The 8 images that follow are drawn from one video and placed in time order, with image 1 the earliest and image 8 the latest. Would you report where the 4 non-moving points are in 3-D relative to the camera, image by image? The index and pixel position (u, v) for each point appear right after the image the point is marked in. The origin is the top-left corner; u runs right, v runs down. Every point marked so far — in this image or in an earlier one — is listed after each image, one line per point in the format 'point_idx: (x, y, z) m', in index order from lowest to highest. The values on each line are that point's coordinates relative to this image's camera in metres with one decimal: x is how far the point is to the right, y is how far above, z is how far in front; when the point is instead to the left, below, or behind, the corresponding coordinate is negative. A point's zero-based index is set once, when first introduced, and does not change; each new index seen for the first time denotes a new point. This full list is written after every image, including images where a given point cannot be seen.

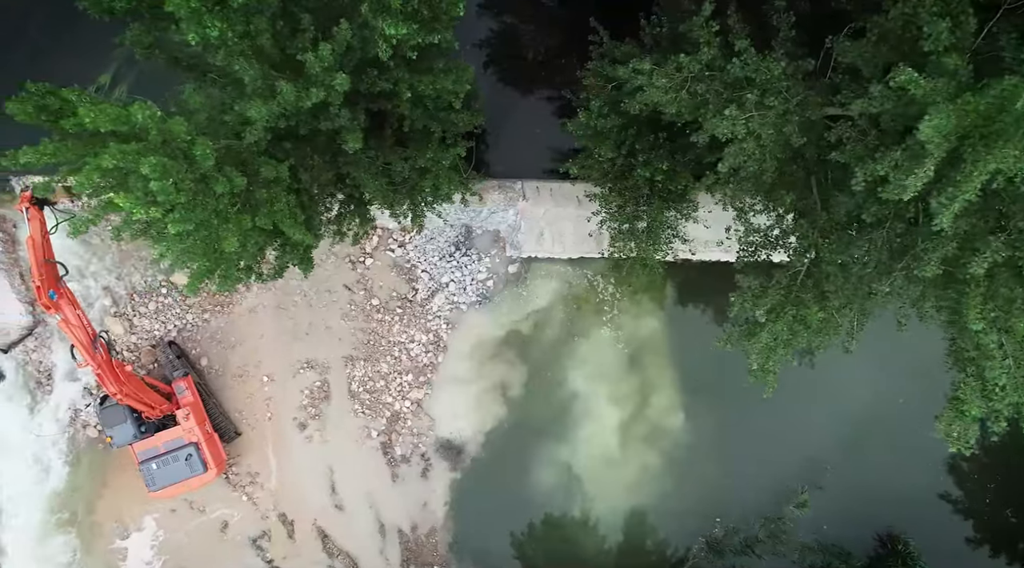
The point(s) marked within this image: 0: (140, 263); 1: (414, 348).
0: (-6.4, +0.4, +12.8) m
1: (-1.8, -1.2, +13.4) m
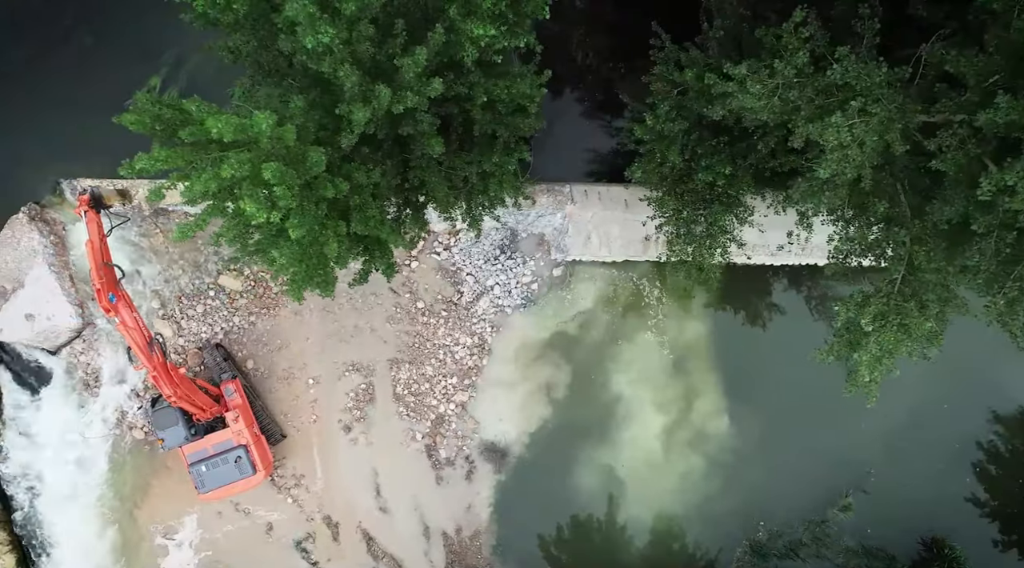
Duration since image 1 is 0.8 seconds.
0: (-5.6, +0.3, +12.9) m
1: (-1.0, -1.2, +13.4) m
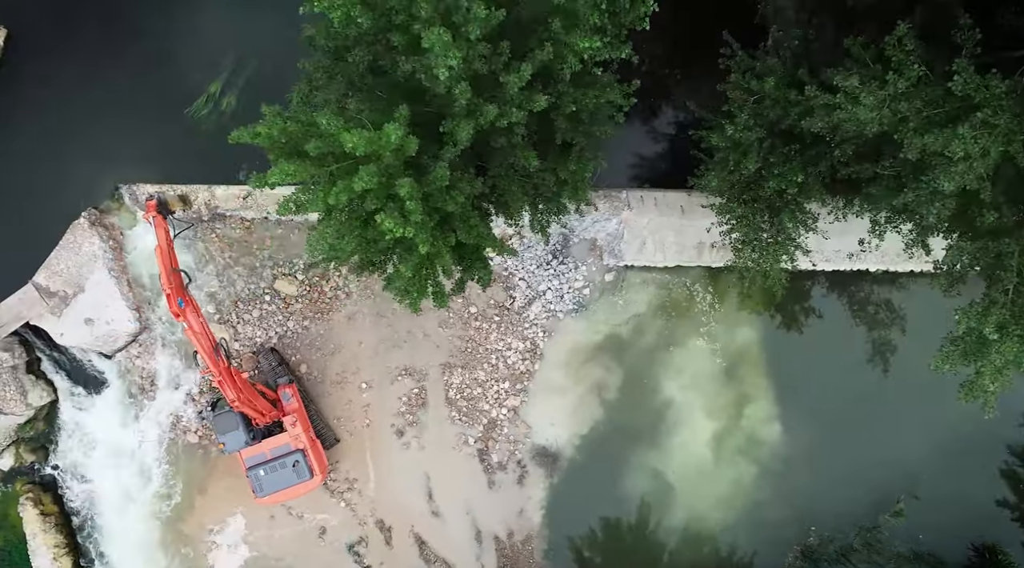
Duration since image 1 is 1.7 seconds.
0: (-4.7, +0.2, +13.0) m
1: (0.0, -1.3, +13.4) m
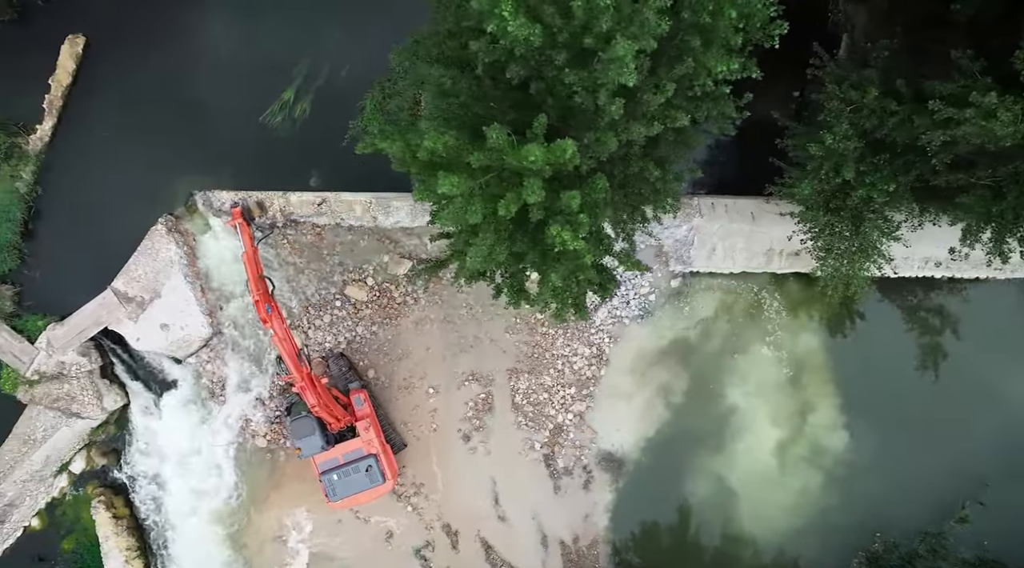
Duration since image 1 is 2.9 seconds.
0: (-3.5, +0.1, +13.1) m
1: (+1.2, -1.4, +13.5) m
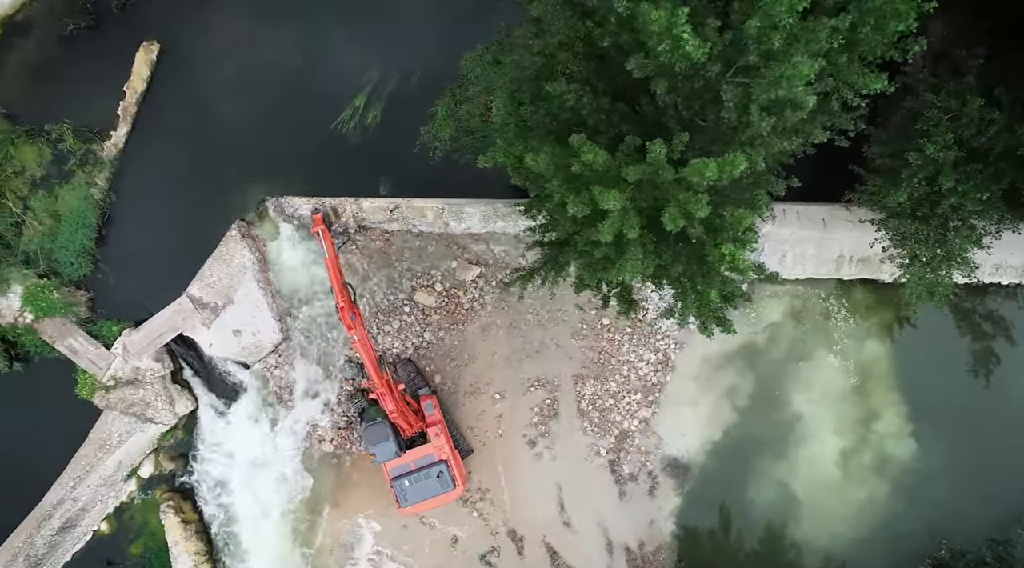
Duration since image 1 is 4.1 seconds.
0: (-2.3, 0.0, +13.1) m
1: (+2.4, -1.5, +13.5) m
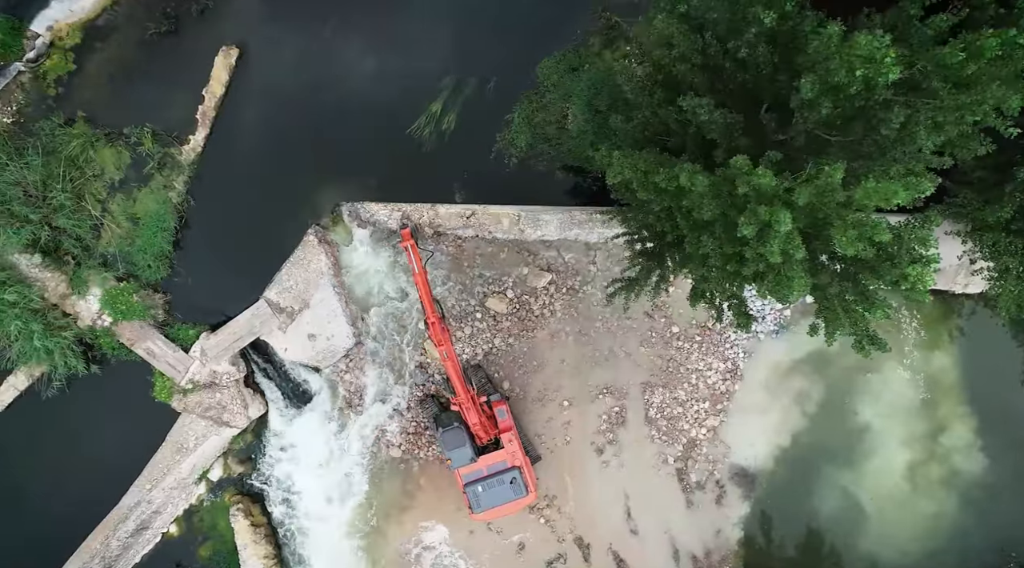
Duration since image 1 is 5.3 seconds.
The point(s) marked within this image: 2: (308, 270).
0: (-1.0, -0.1, +13.1) m
1: (+3.7, -1.7, +13.5) m
2: (-3.5, +0.2, +12.5) m
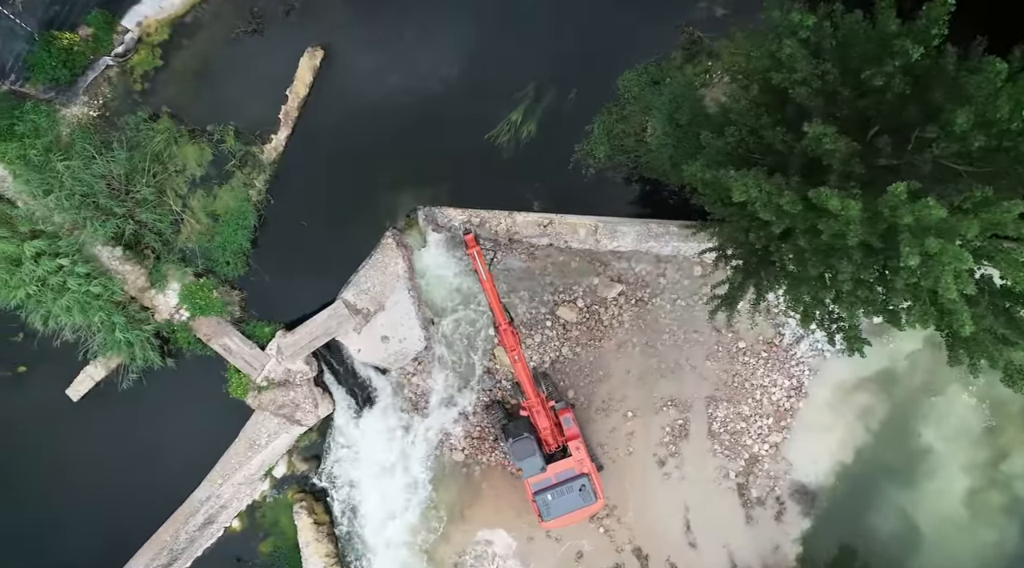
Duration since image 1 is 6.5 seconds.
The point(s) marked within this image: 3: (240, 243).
0: (+0.3, -0.2, +13.2) m
1: (+4.8, -2.0, +13.5) m
2: (-2.2, +0.2, +12.6) m
3: (-4.6, +0.7, +12.5) m
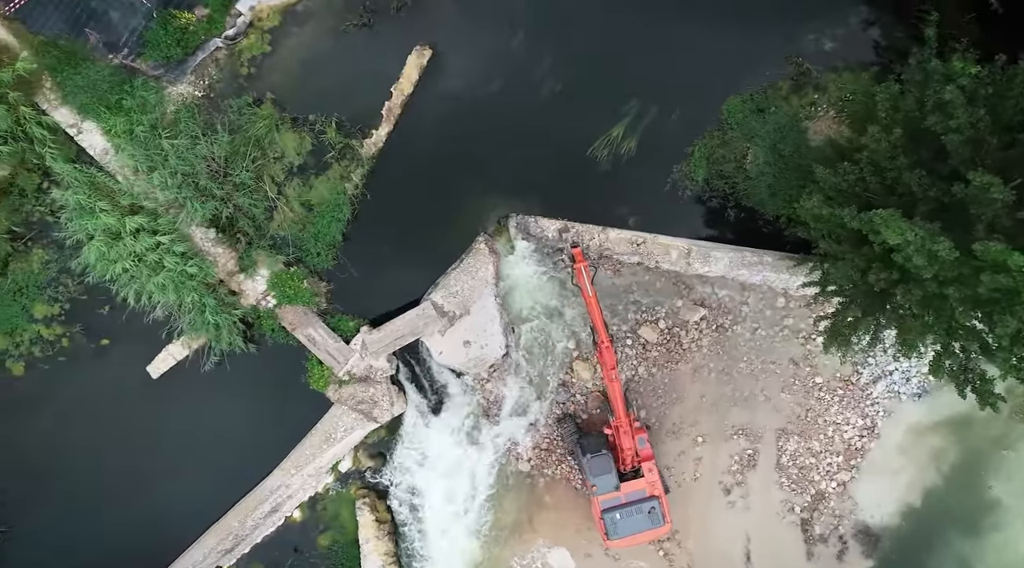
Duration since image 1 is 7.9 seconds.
0: (+1.7, -0.5, +13.1) m
1: (+6.1, -2.7, +13.4) m
2: (-0.7, +0.1, +12.5) m
3: (-3.1, +0.8, +12.4) m
